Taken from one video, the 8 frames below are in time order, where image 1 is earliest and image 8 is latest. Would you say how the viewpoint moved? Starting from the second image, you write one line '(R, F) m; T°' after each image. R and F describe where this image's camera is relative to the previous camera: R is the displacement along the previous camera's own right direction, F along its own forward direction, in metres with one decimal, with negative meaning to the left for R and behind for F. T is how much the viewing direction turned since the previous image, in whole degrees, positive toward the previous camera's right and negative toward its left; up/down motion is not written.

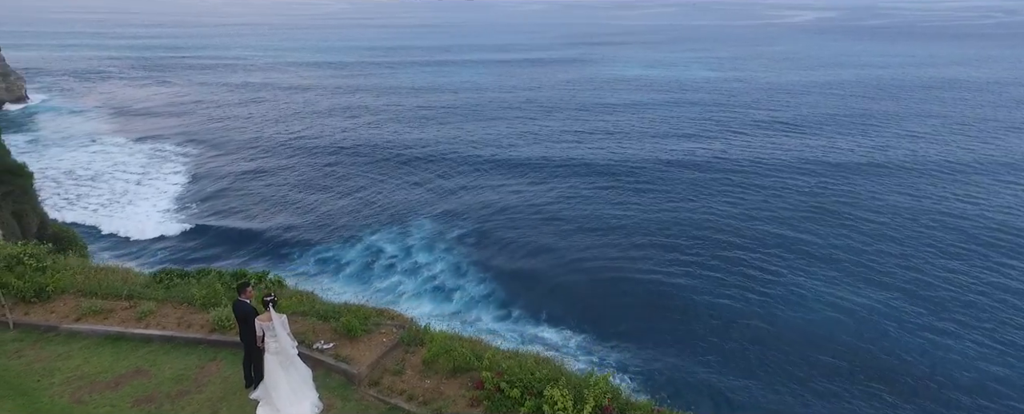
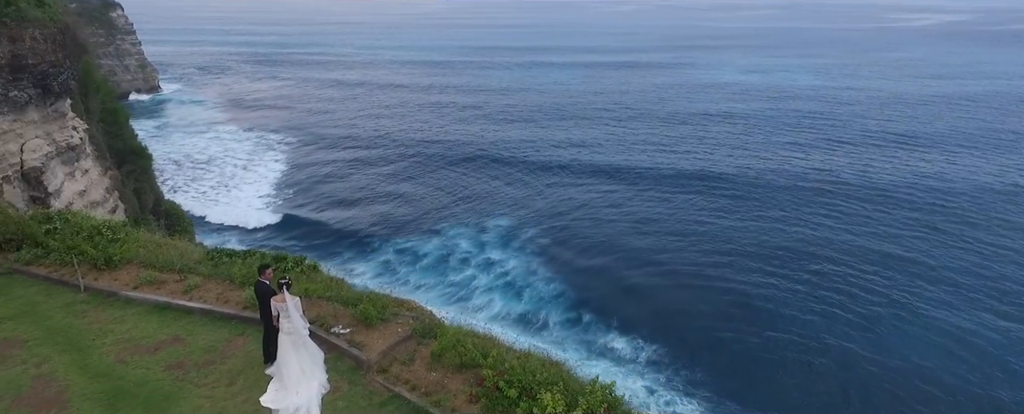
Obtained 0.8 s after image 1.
(+0.8, +0.1) m; -8°
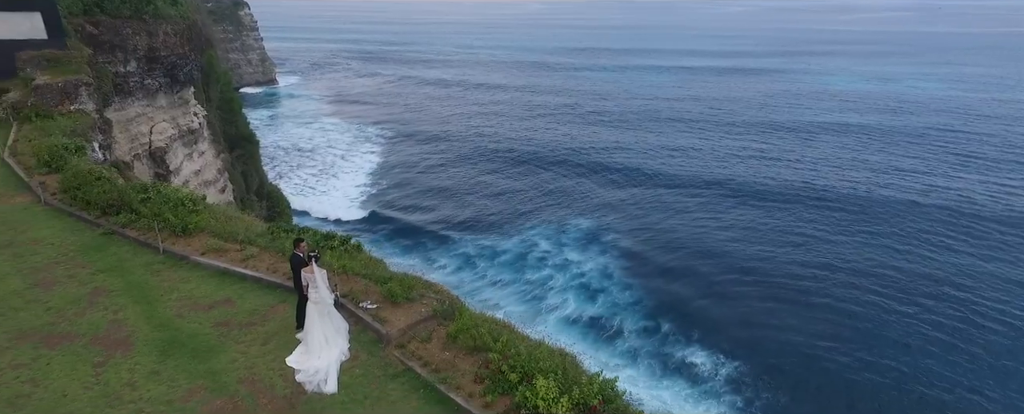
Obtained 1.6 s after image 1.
(+0.9, -0.2) m; -9°
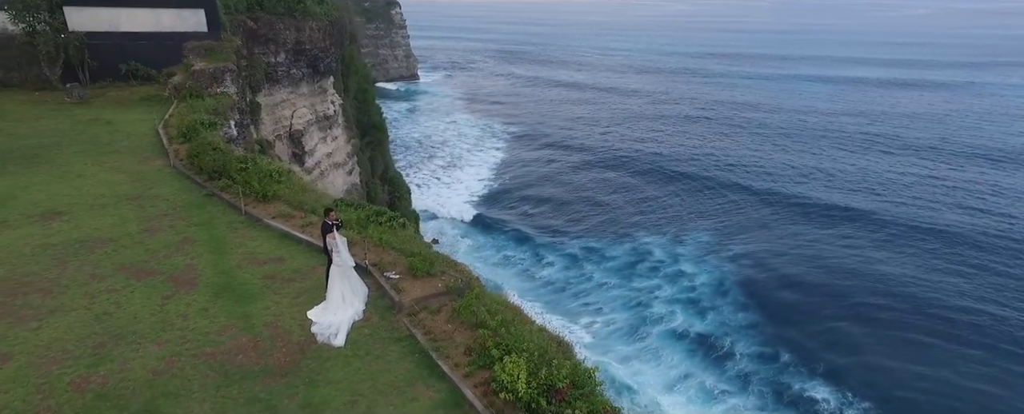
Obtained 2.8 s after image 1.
(+1.6, -0.2) m; -12°
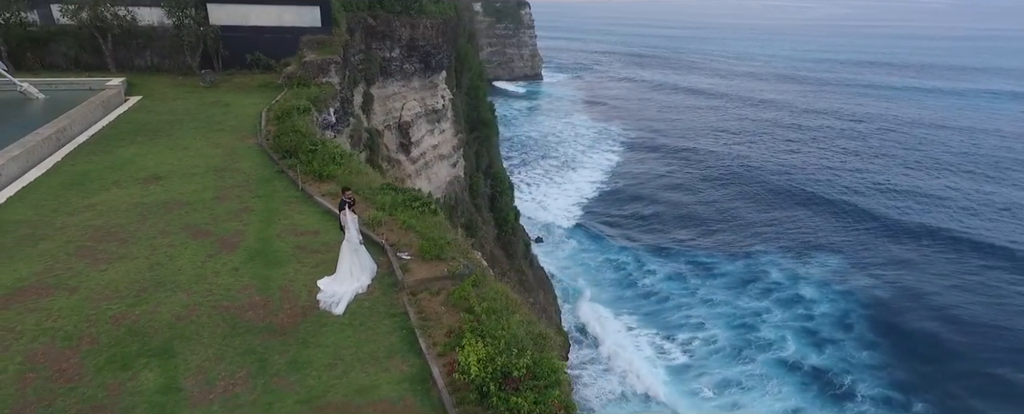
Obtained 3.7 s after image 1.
(+1.6, 0.0) m; -11°
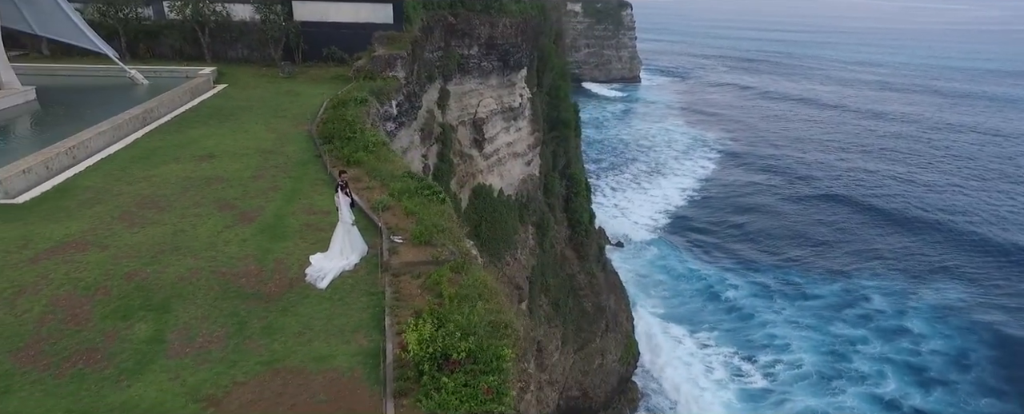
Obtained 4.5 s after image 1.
(+1.6, +0.1) m; -9°
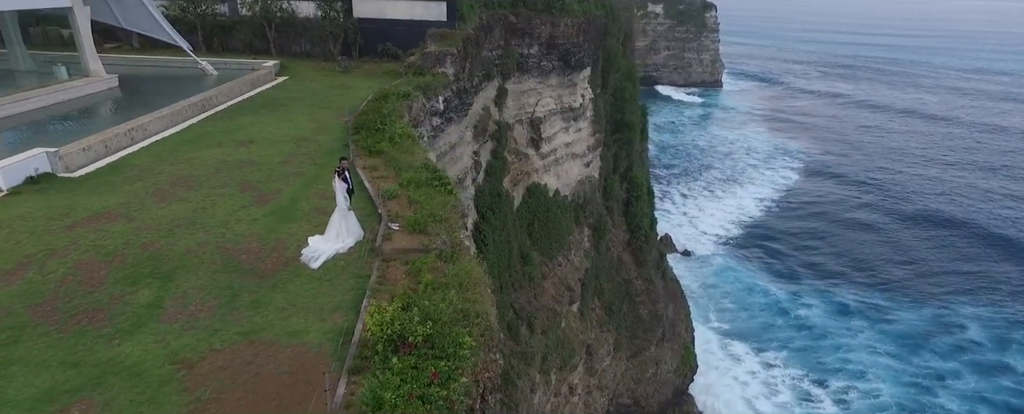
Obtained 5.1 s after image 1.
(+1.3, +0.1) m; -7°
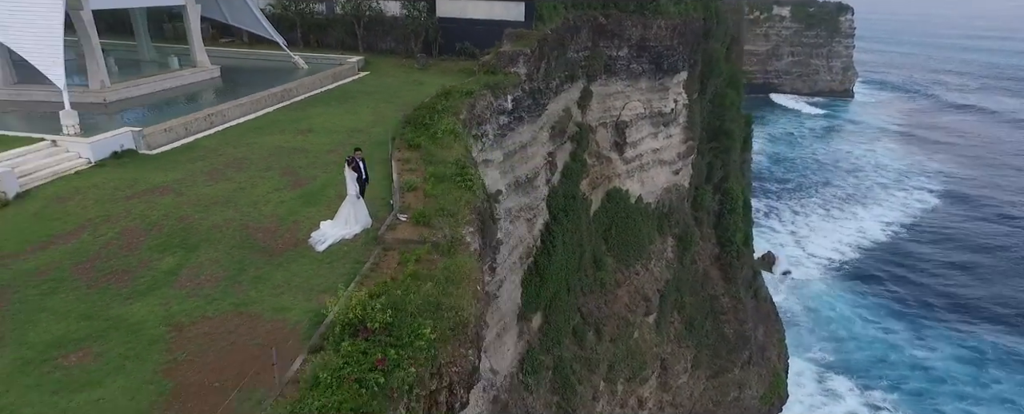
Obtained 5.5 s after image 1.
(+1.6, +0.2) m; -10°
